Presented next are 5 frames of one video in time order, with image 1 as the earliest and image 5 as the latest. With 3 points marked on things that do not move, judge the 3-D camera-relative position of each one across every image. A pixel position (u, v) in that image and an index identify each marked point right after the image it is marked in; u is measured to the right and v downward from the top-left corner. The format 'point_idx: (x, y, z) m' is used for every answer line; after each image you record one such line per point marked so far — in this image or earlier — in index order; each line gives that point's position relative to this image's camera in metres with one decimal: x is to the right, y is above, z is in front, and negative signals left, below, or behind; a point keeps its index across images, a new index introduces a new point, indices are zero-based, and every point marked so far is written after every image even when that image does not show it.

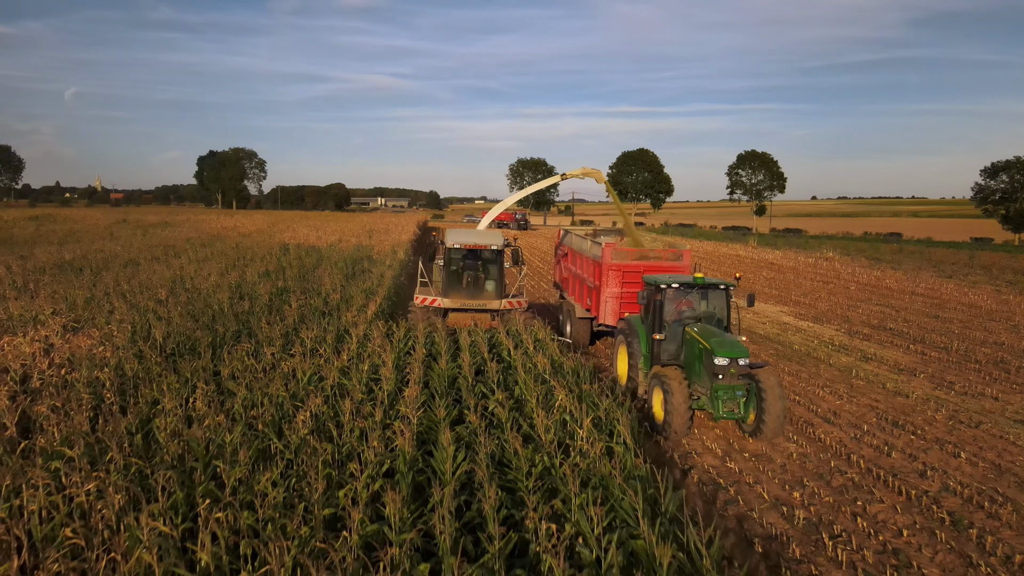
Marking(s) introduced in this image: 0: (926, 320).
0: (+9.4, -0.7, +16.9) m
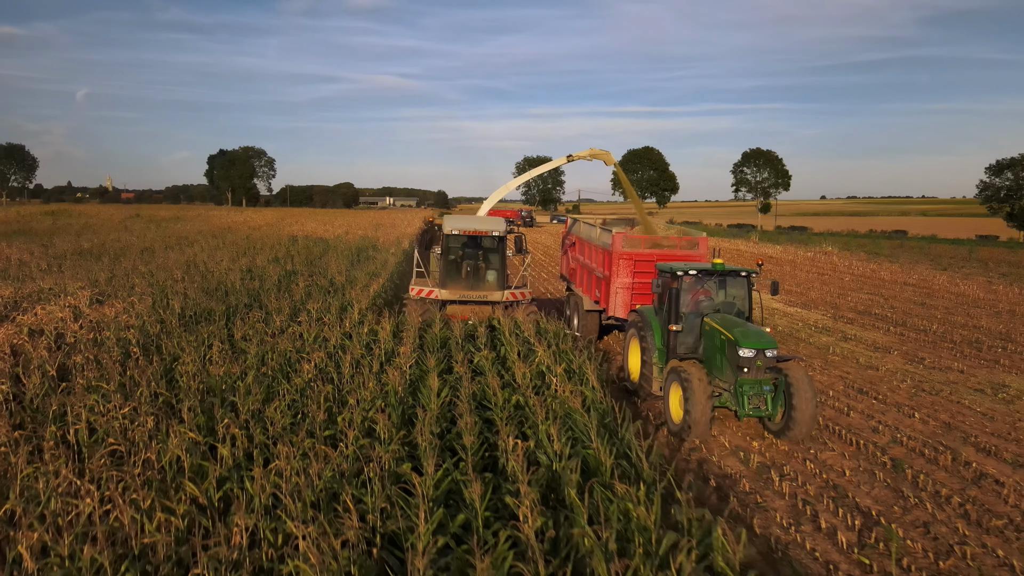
0: (+9.4, -0.4, +17.4) m
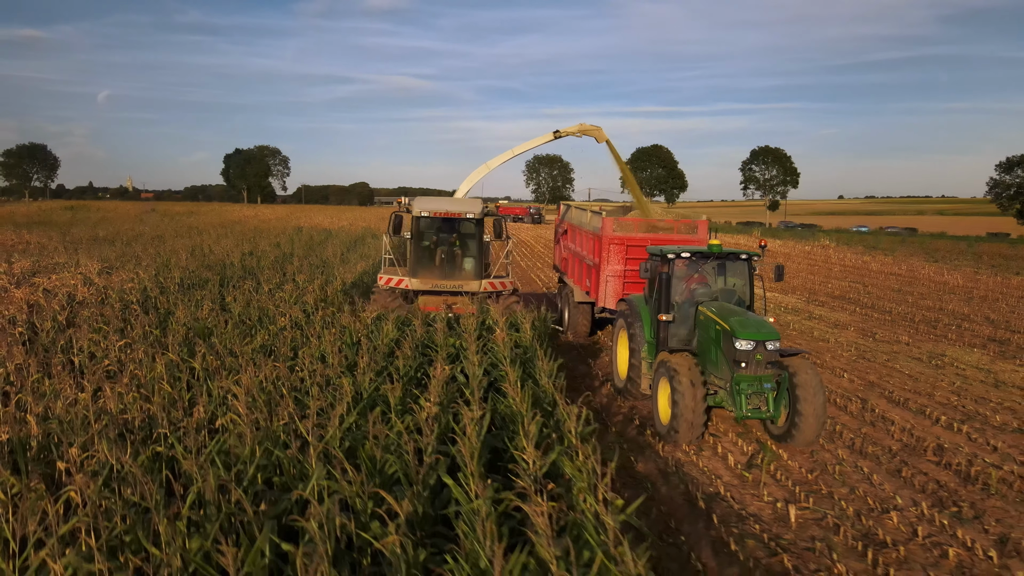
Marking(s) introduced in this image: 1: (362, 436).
0: (+9.1, -0.1, +18.1) m
1: (-0.7, -0.7, +3.6) m
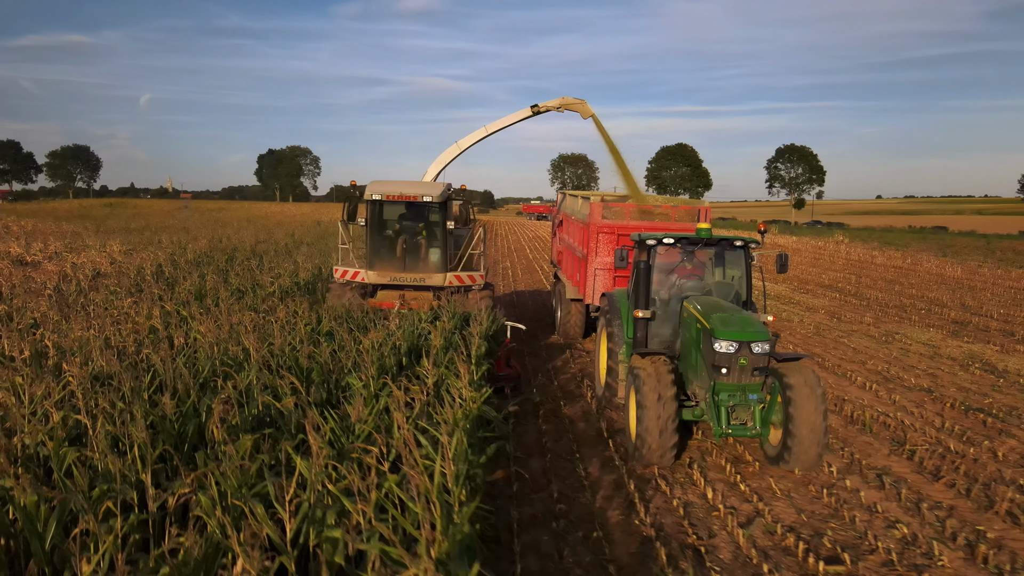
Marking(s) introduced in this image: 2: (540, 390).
0: (+9.2, +0.1, +18.6) m
1: (-1.3, -0.4, +4.5) m
2: (+0.3, -1.0, +7.0) m
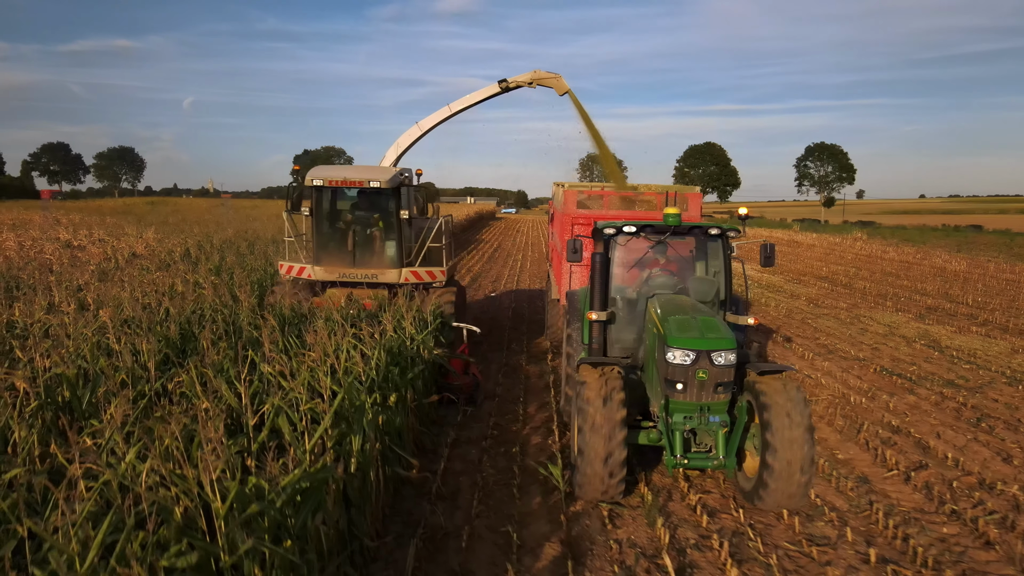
0: (+9.4, +0.4, +19.2) m
1: (-1.7, -0.1, +5.6) m
2: (0.0, -0.8, +8.1) m
